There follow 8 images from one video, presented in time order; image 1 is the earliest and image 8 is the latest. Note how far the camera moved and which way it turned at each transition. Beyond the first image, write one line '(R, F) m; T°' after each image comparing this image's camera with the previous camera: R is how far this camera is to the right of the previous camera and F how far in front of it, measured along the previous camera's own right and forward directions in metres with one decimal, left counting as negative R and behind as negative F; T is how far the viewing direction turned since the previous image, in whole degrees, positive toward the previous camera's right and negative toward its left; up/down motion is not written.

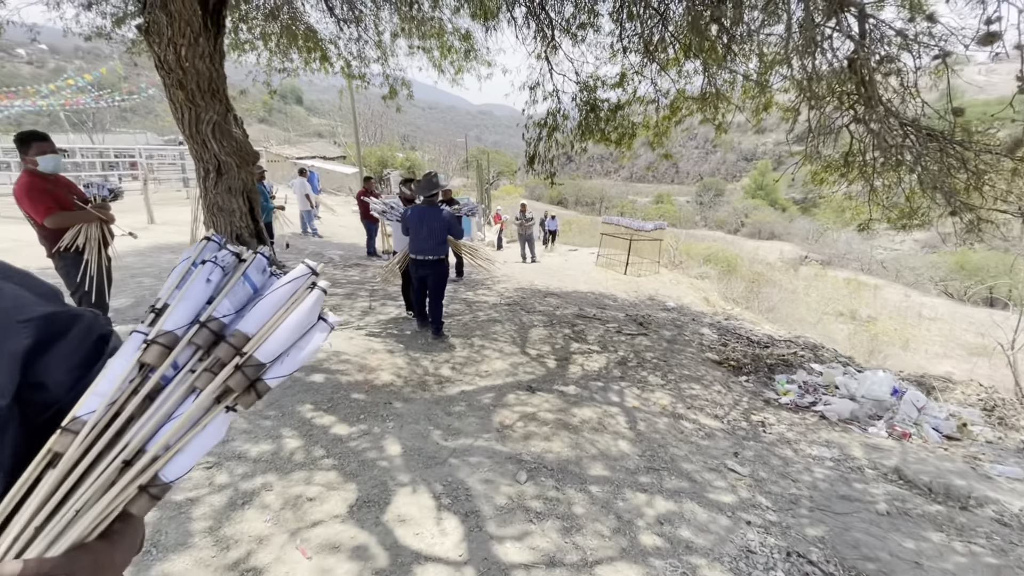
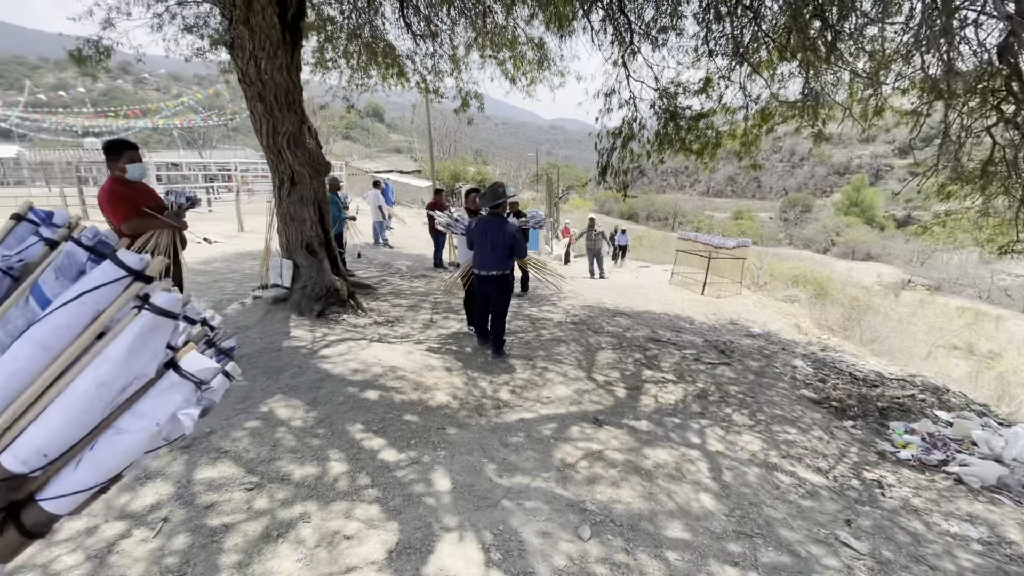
(0.0, +0.3) m; -8°
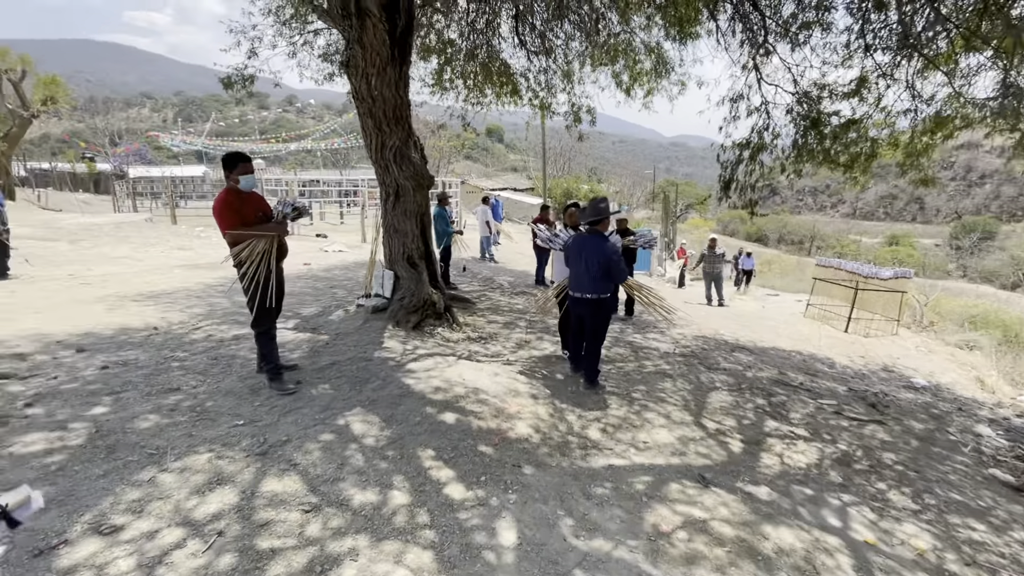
(+0.1, +0.4) m; -13°
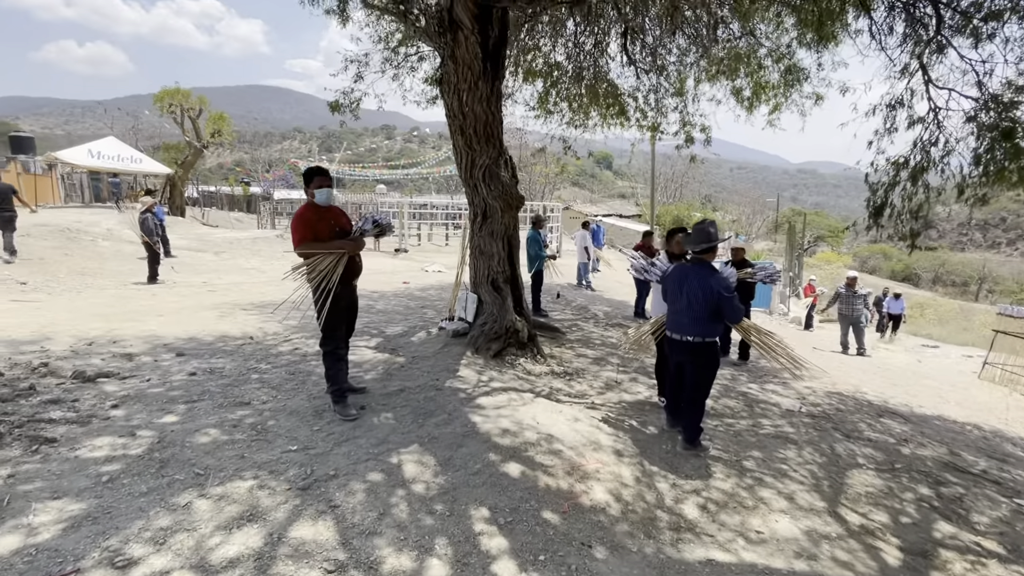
(+0.1, +0.5) m; -12°
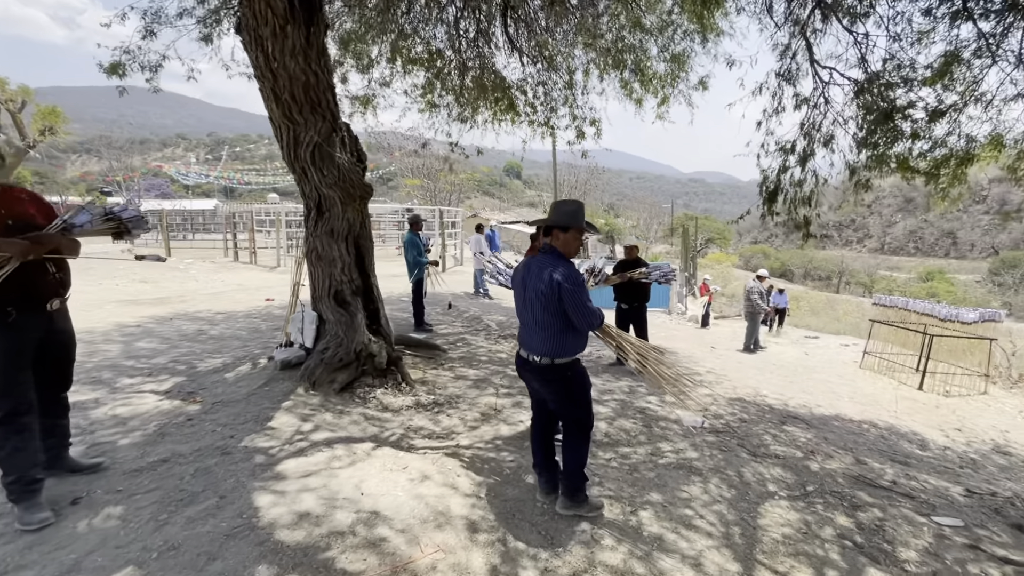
(+0.6, +1.0) m; +10°
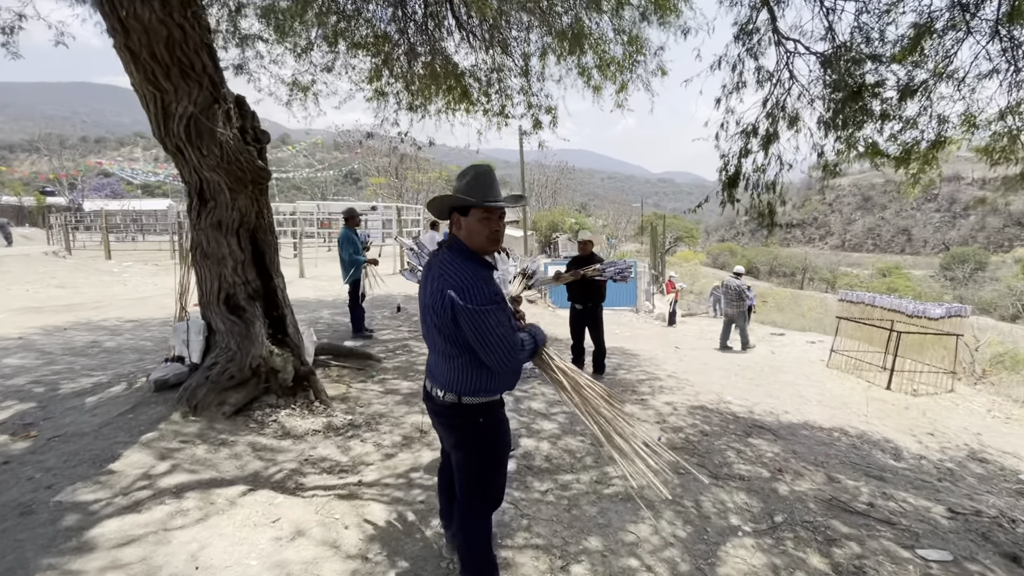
(+0.4, +0.6) m; +3°
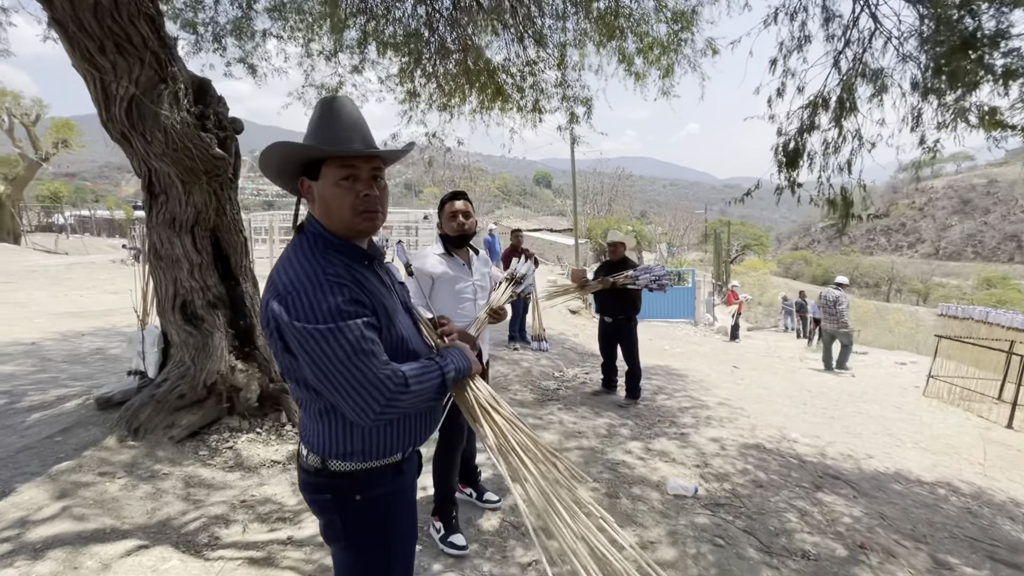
(+0.4, +0.7) m; -7°
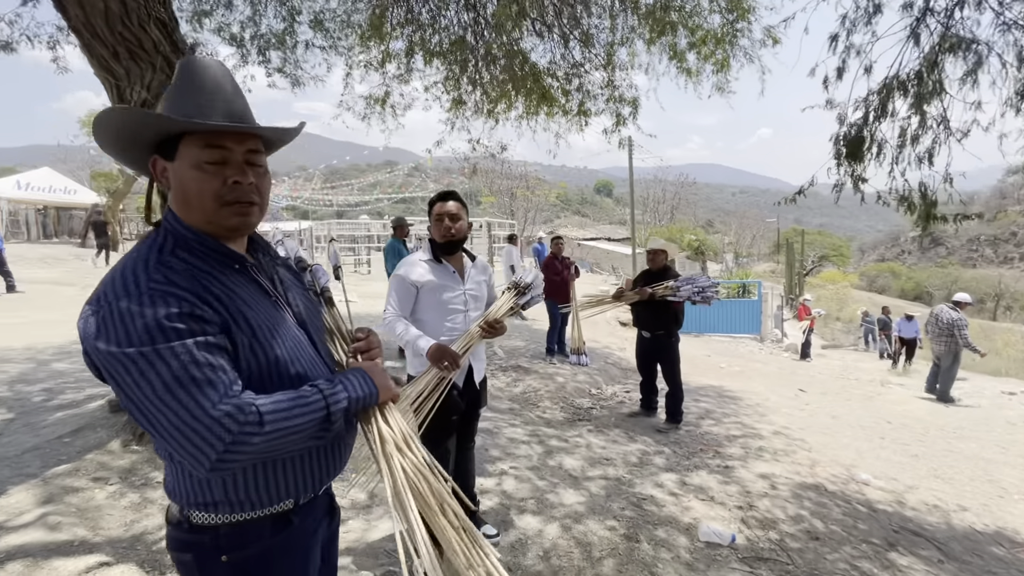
(+0.3, +0.3) m; -7°
